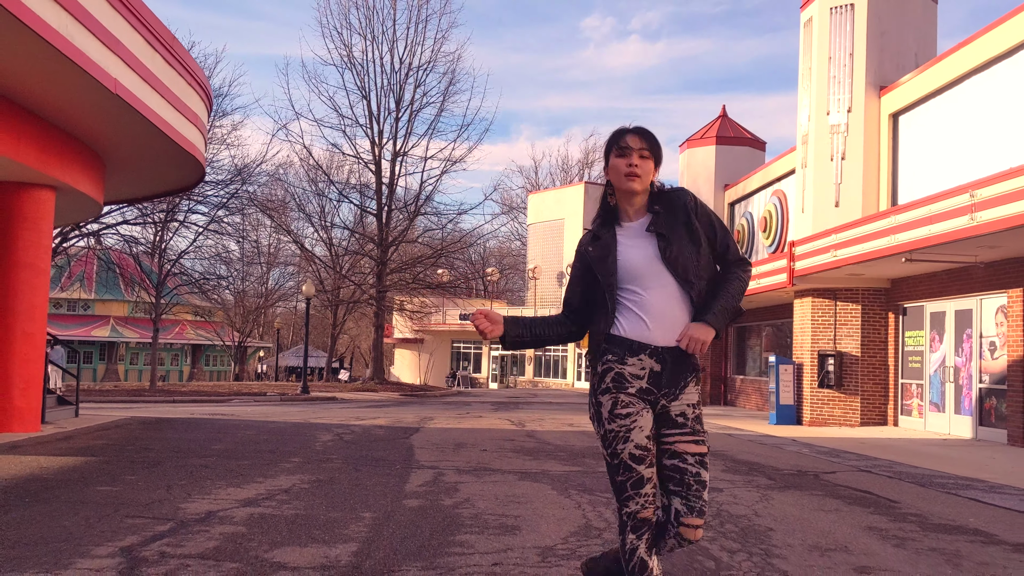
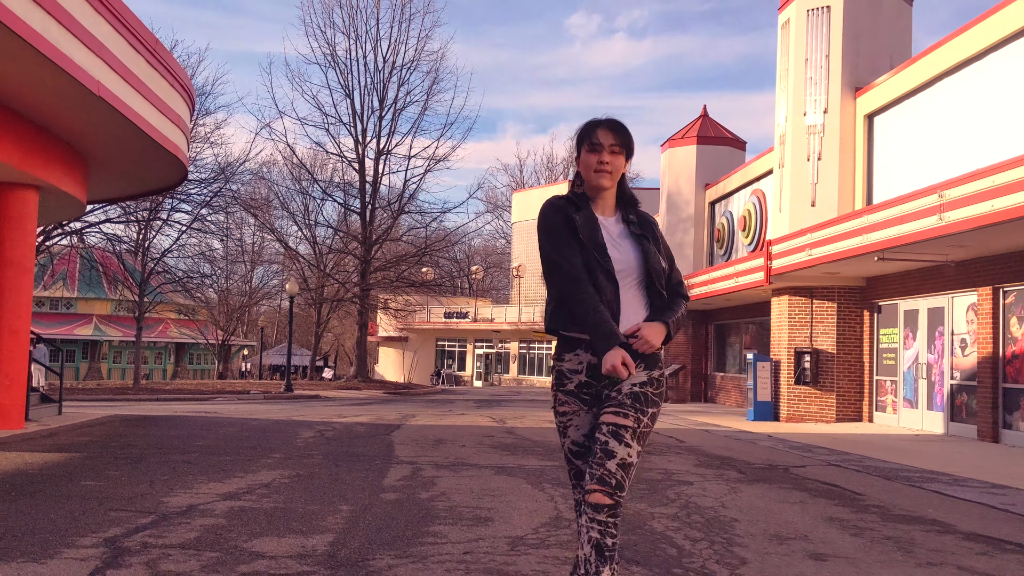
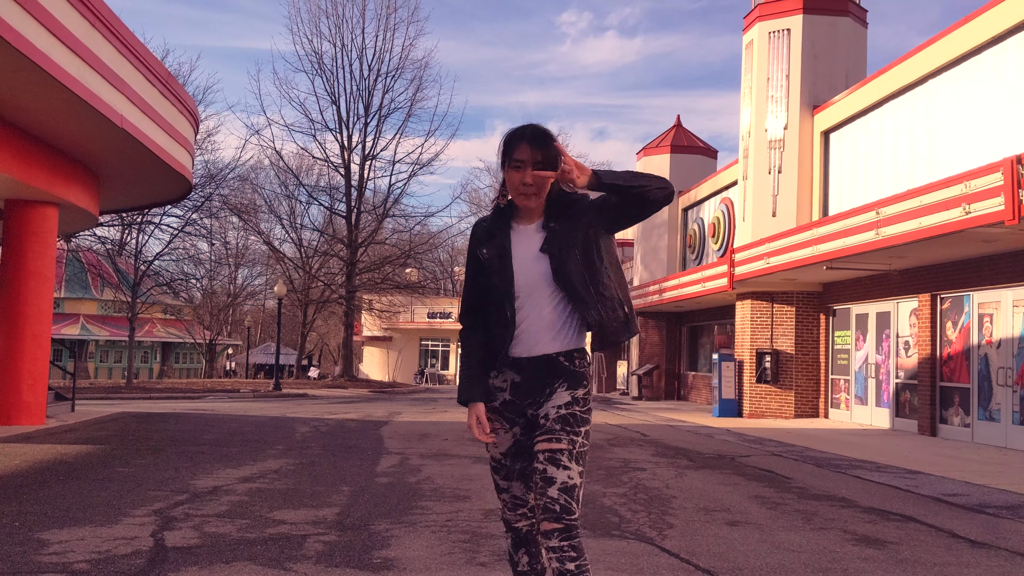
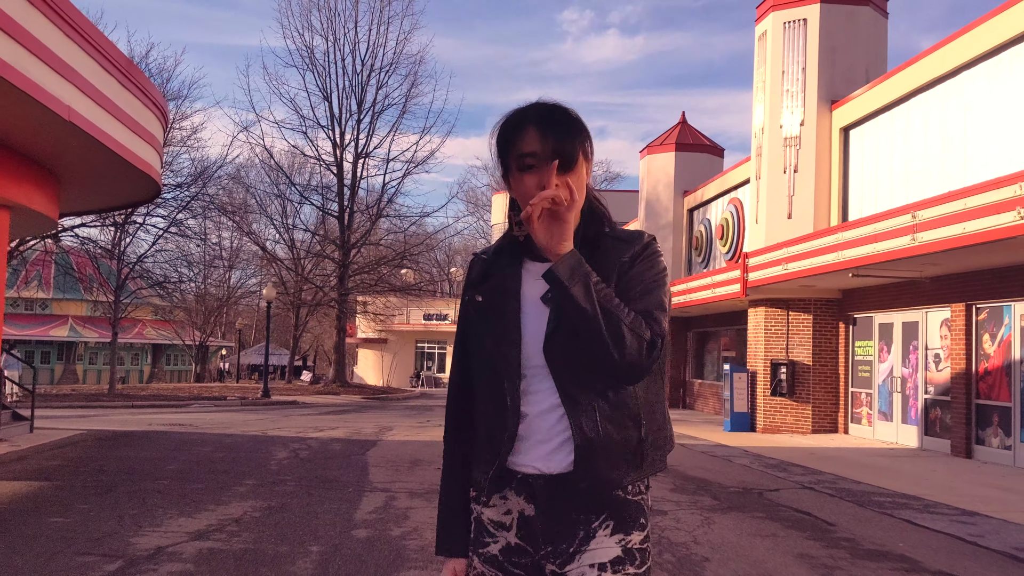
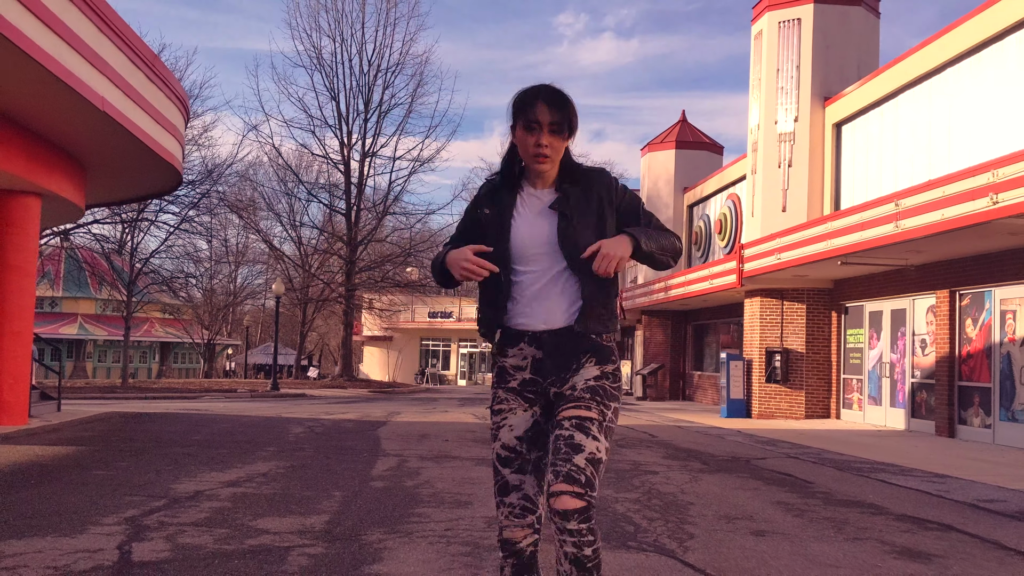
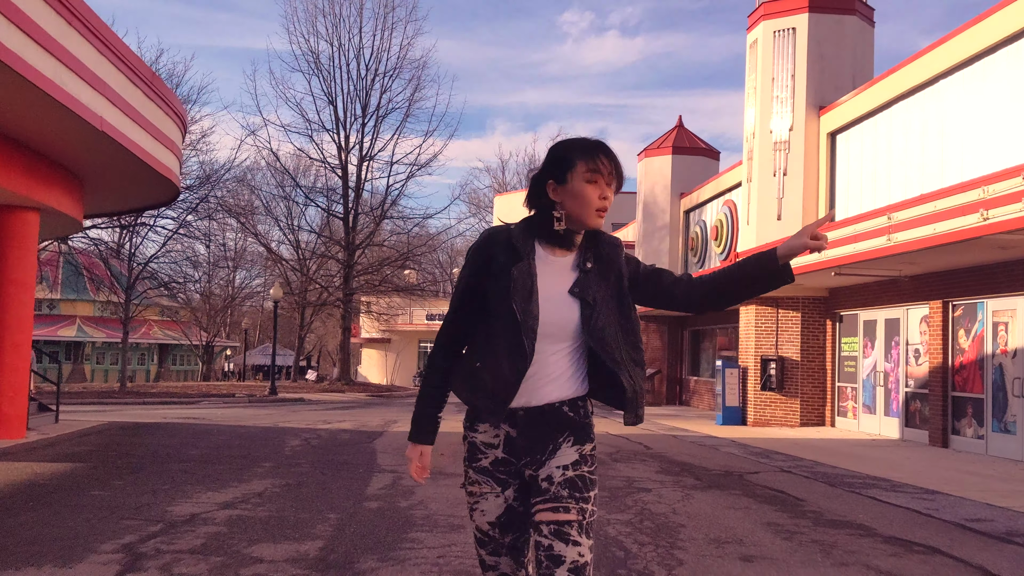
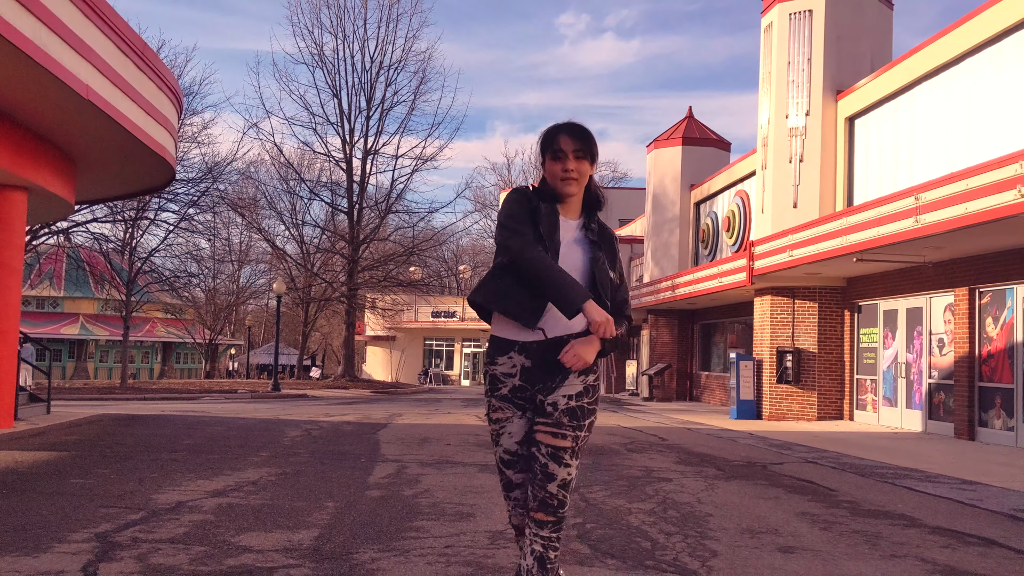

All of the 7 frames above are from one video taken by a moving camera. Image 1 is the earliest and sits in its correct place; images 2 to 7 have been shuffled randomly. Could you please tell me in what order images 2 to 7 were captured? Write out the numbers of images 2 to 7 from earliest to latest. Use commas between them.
2, 7, 5, 3, 6, 4
